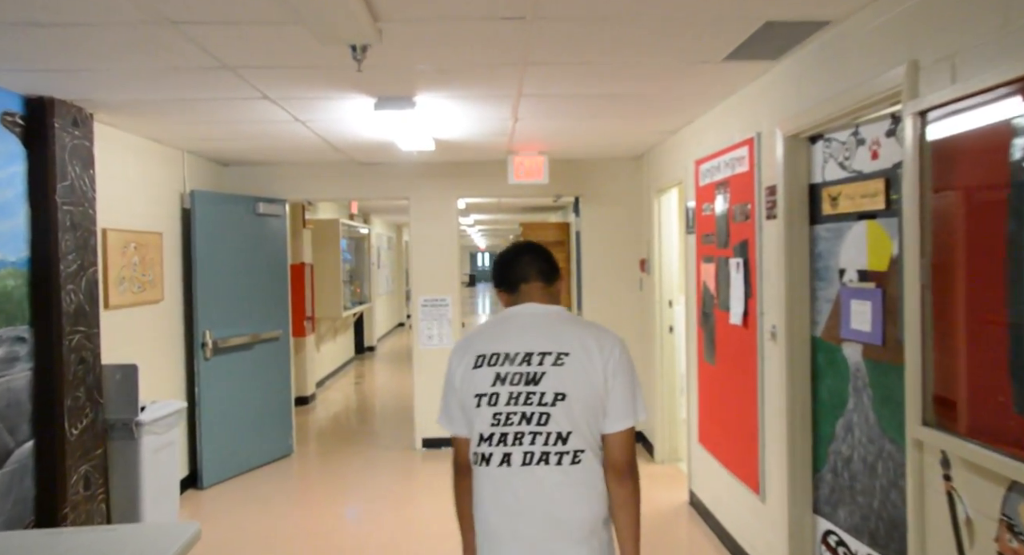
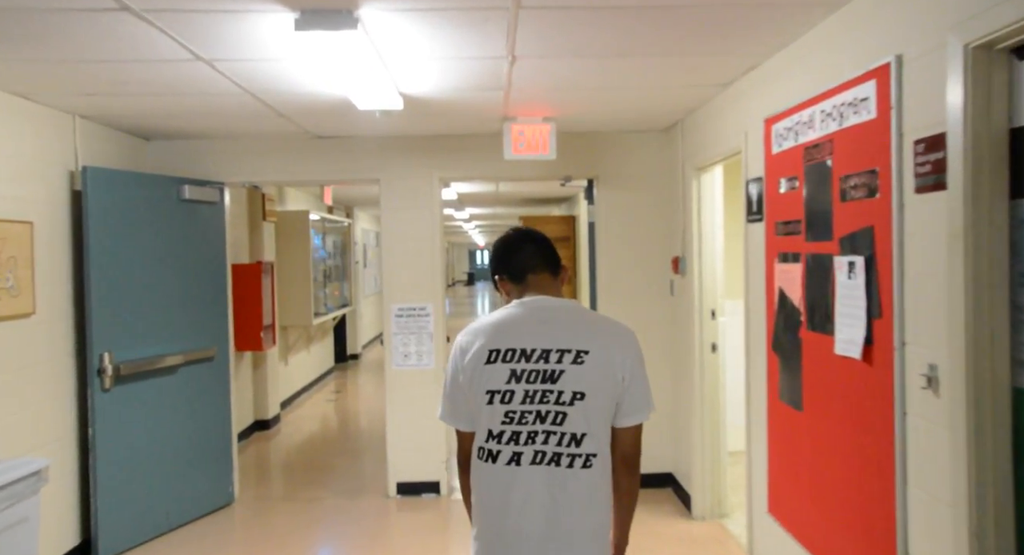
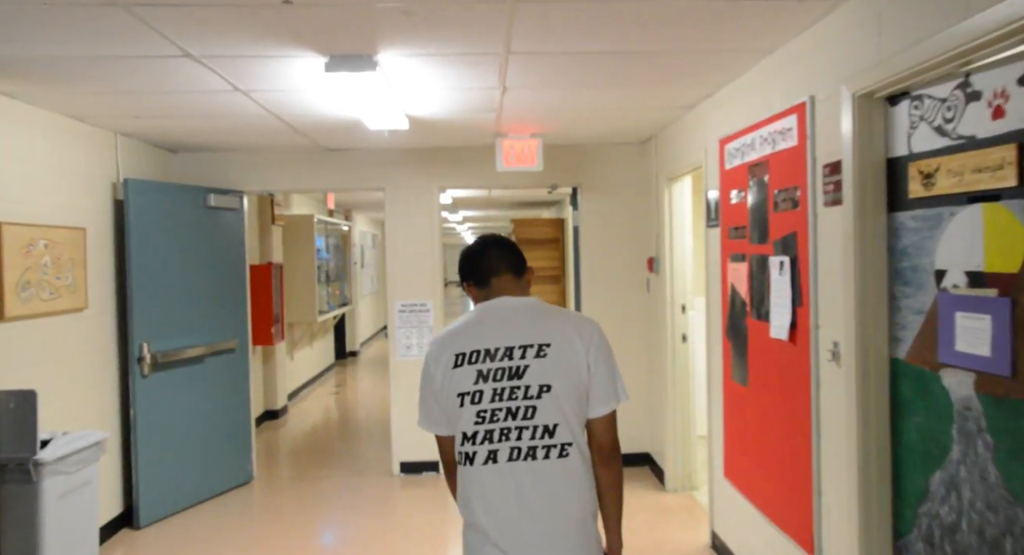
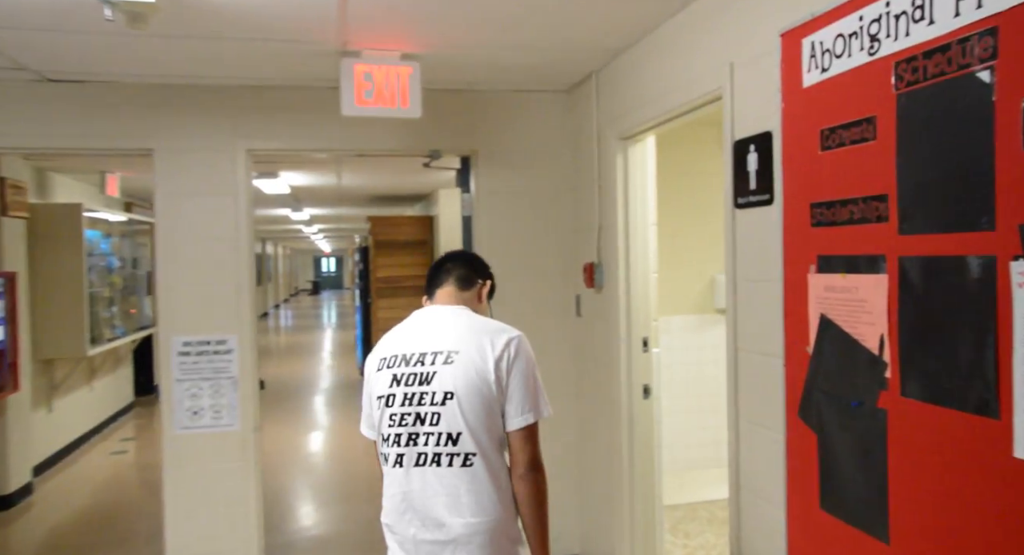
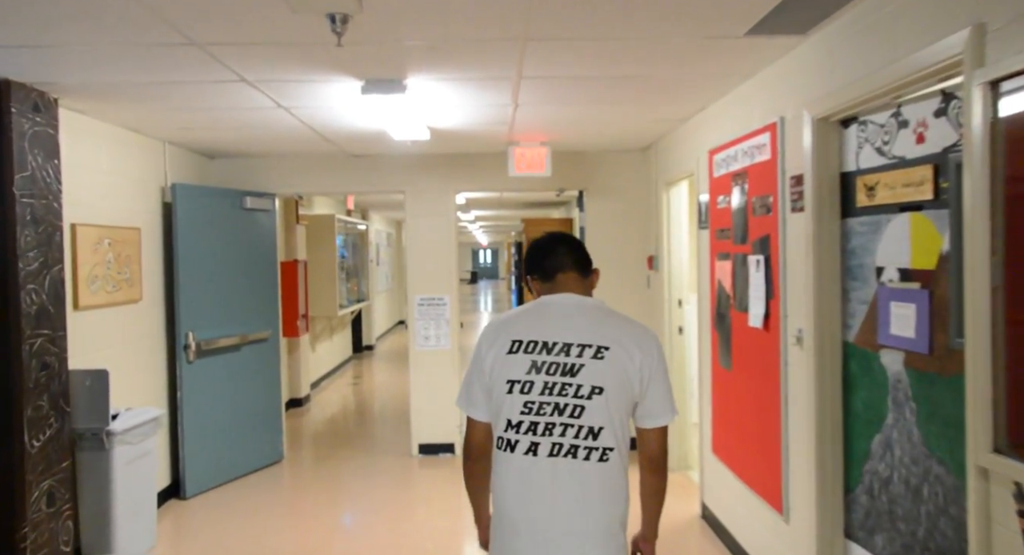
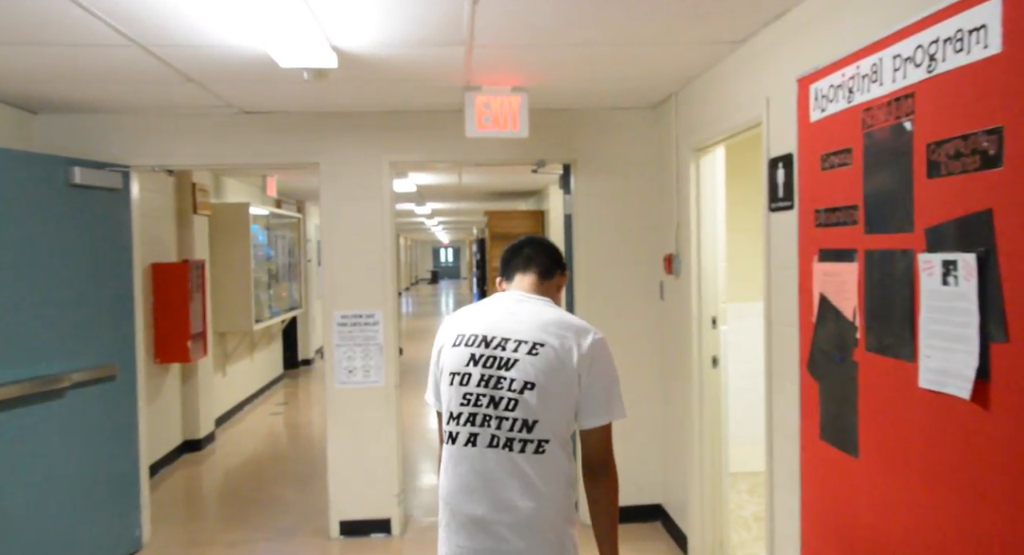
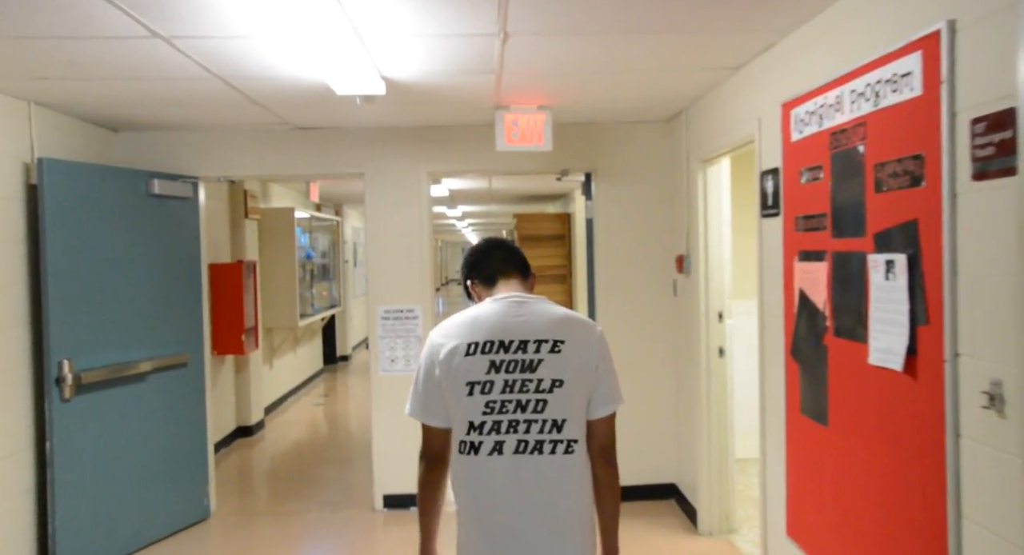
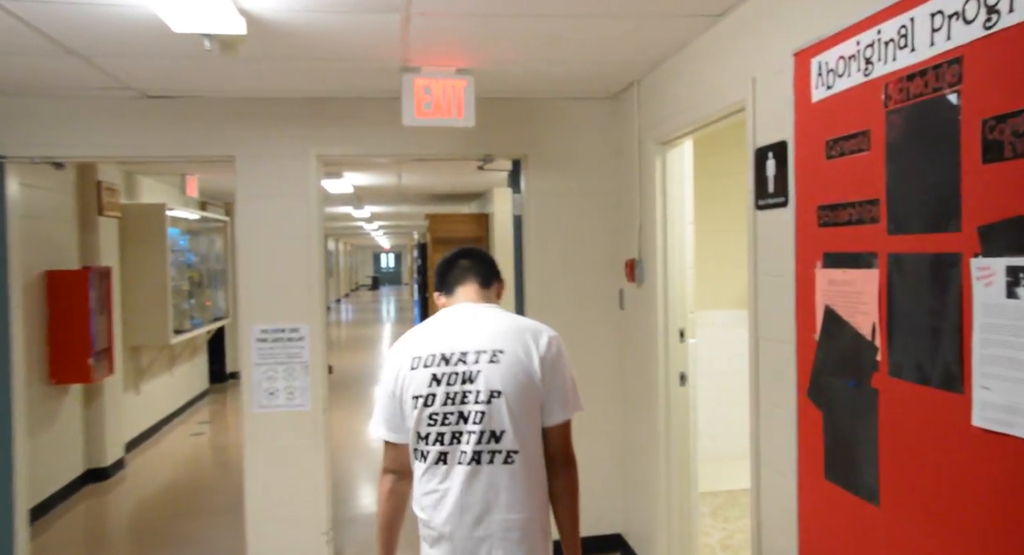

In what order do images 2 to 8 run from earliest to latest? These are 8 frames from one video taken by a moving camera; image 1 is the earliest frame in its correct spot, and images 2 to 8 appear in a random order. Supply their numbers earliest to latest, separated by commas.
5, 3, 2, 7, 6, 8, 4
